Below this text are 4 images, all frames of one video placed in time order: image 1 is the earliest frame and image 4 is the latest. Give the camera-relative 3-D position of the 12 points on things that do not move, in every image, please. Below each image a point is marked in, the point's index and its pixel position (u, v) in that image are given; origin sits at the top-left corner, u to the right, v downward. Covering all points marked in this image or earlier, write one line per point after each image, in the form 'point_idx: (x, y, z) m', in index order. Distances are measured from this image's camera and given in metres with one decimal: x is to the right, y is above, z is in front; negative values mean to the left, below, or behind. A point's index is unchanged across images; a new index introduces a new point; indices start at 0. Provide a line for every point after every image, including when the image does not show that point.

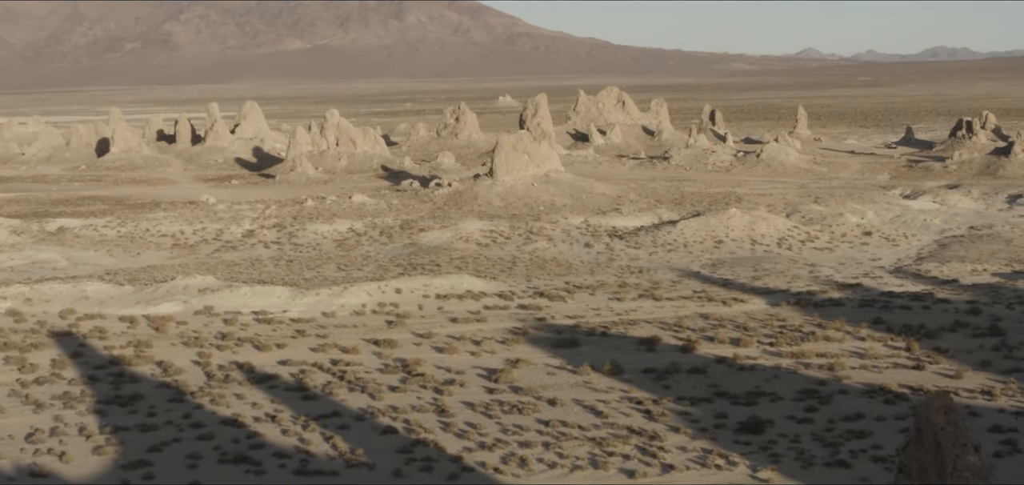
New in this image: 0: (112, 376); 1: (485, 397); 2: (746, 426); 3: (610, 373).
0: (-5.4, -1.8, +15.5) m
1: (-0.3, -1.9, +14.2) m
2: (+2.6, -2.0, +12.7) m
3: (+1.3, -1.7, +15.1) m
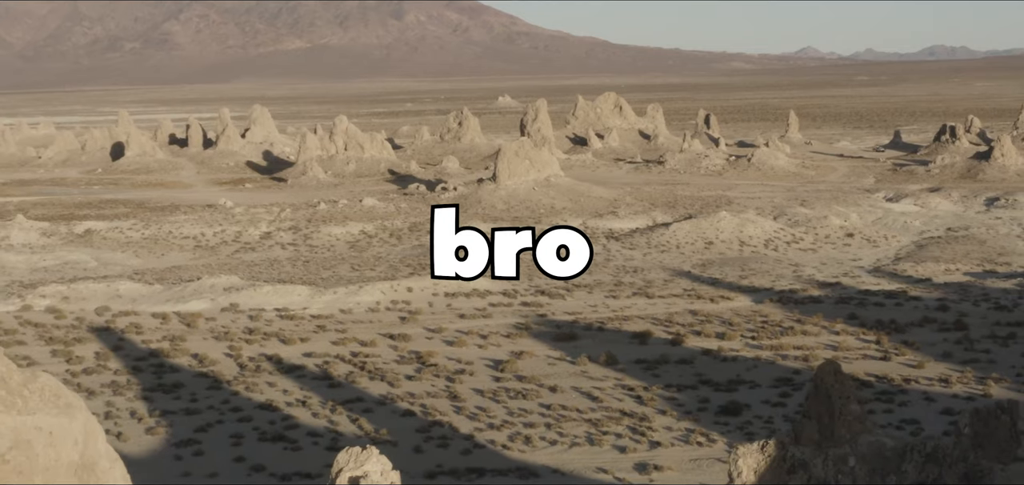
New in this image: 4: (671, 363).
0: (-5.3, -1.8, +17.1) m
1: (-0.3, -1.9, +15.8) m
2: (+2.6, -2.1, +14.2) m
3: (+1.3, -1.7, +16.7) m
4: (+2.3, -1.7, +16.7) m
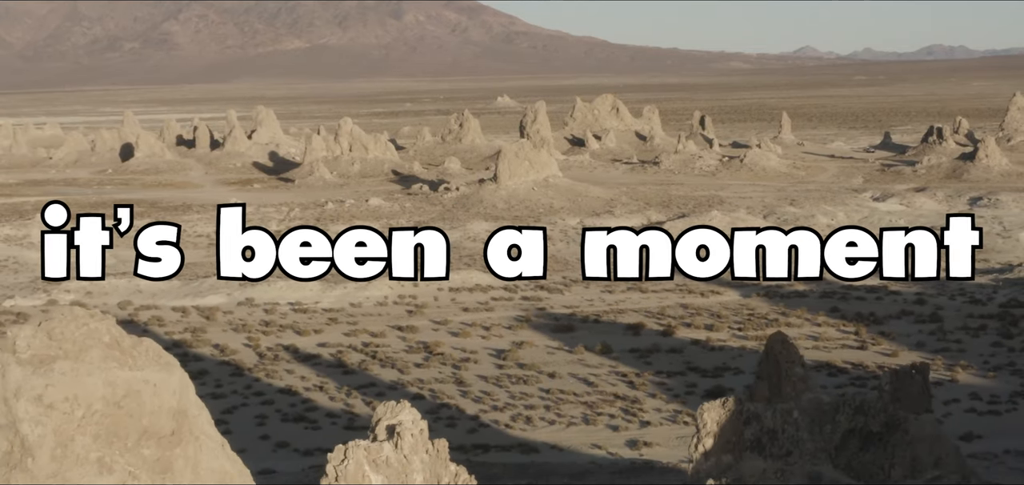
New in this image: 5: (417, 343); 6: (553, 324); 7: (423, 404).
0: (-5.3, -1.8, +18.3) m
1: (-0.2, -1.9, +16.9) m
2: (+2.7, -2.0, +15.4) m
3: (+1.4, -1.7, +17.9) m
4: (+2.3, -1.7, +17.9) m
5: (-1.6, -1.6, +18.9) m
6: (+0.7, -1.4, +19.9) m
7: (-1.2, -2.1, +15.2) m
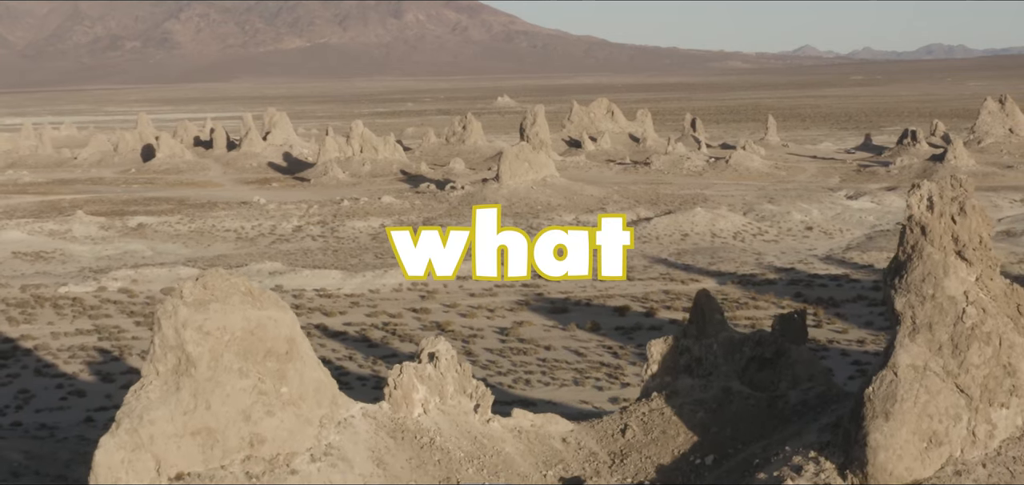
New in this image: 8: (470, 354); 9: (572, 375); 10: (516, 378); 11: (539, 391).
0: (-5.3, -1.6, +21.0) m
1: (-0.2, -1.7, +19.7) m
2: (+2.7, -1.9, +18.2) m
3: (+1.4, -1.5, +20.6) m
4: (+2.4, -1.6, +20.6) m
5: (-1.5, -1.5, +21.7) m
6: (+0.7, -1.3, +22.6) m
7: (-1.1, -2.0, +17.9) m
8: (-0.7, -1.8, +19.0) m
9: (+0.9, -2.0, +17.5) m
10: (+0.1, -2.0, +17.4) m
11: (+0.4, -2.1, +16.7) m
